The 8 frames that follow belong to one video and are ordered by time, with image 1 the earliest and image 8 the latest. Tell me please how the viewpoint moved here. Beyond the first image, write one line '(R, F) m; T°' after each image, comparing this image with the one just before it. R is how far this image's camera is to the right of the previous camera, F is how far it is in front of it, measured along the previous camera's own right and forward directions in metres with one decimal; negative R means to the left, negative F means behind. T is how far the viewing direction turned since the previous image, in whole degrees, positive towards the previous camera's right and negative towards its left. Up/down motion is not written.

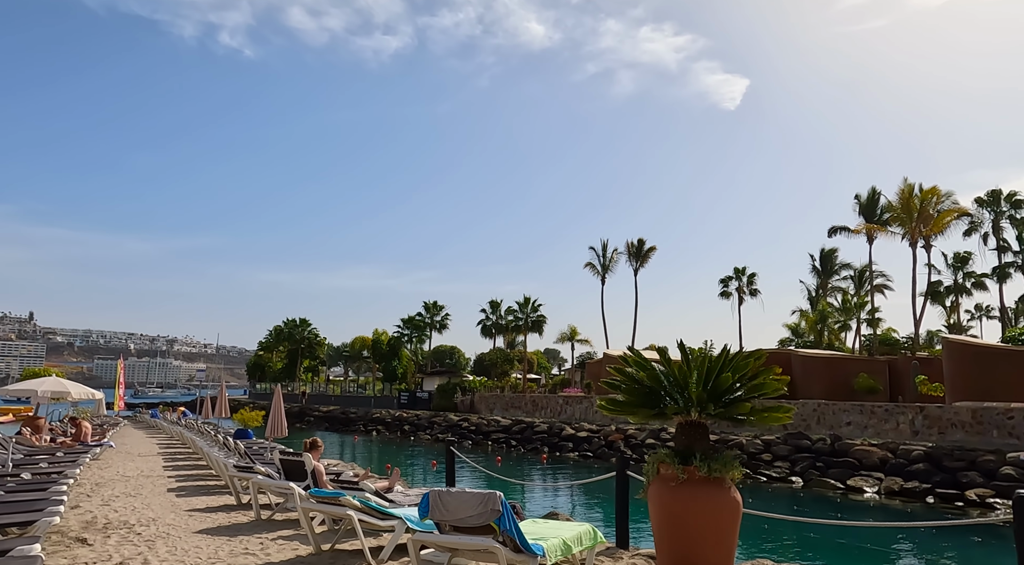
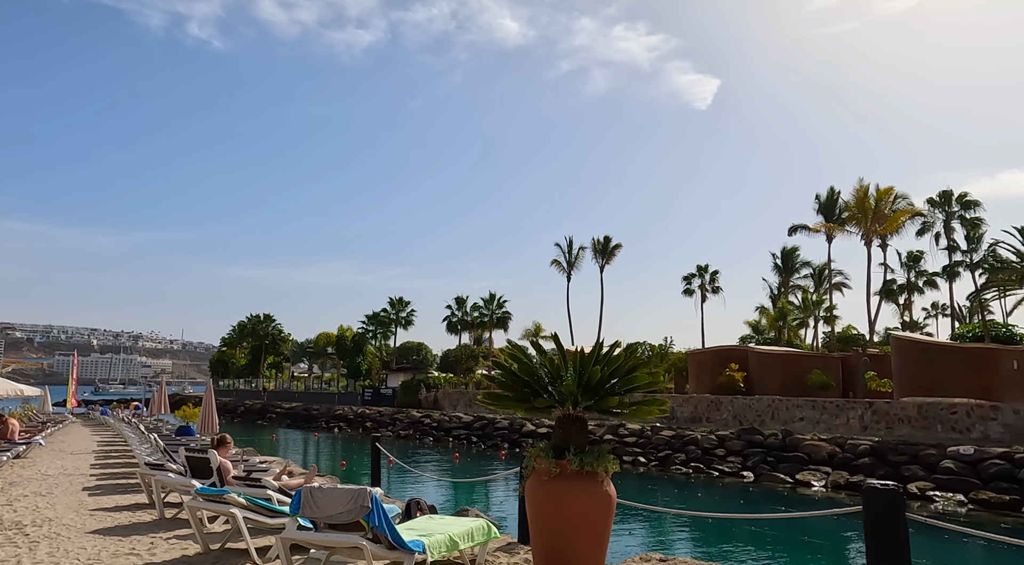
(+0.4, -0.1) m; +2°
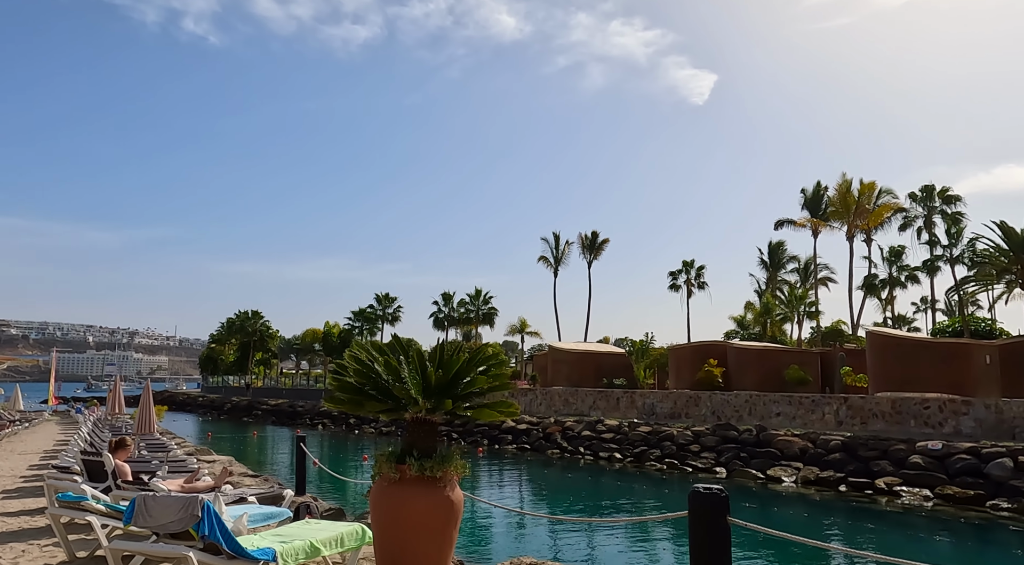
(+0.7, 0.0) m; 0°
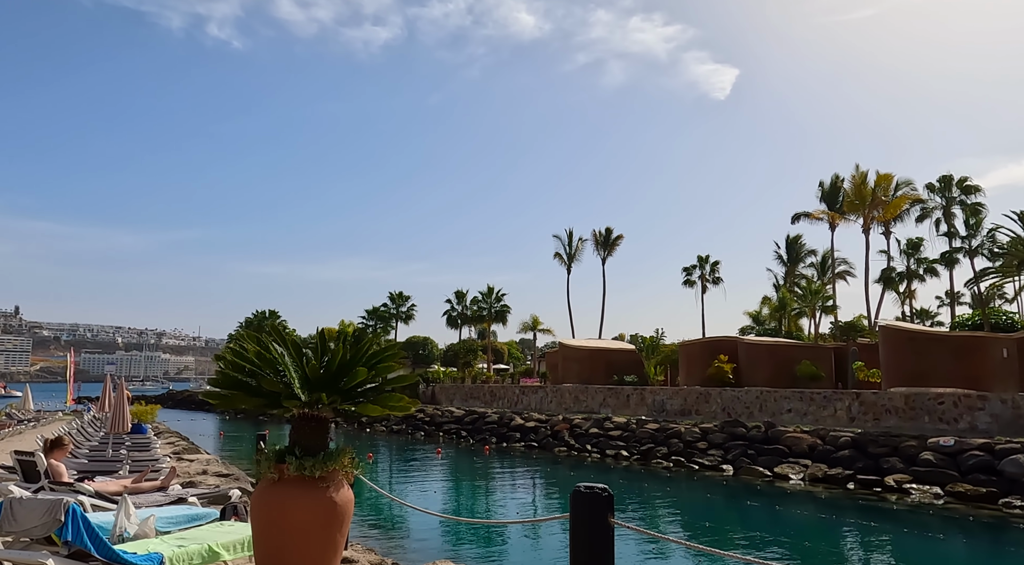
(+0.6, +0.2) m; -2°
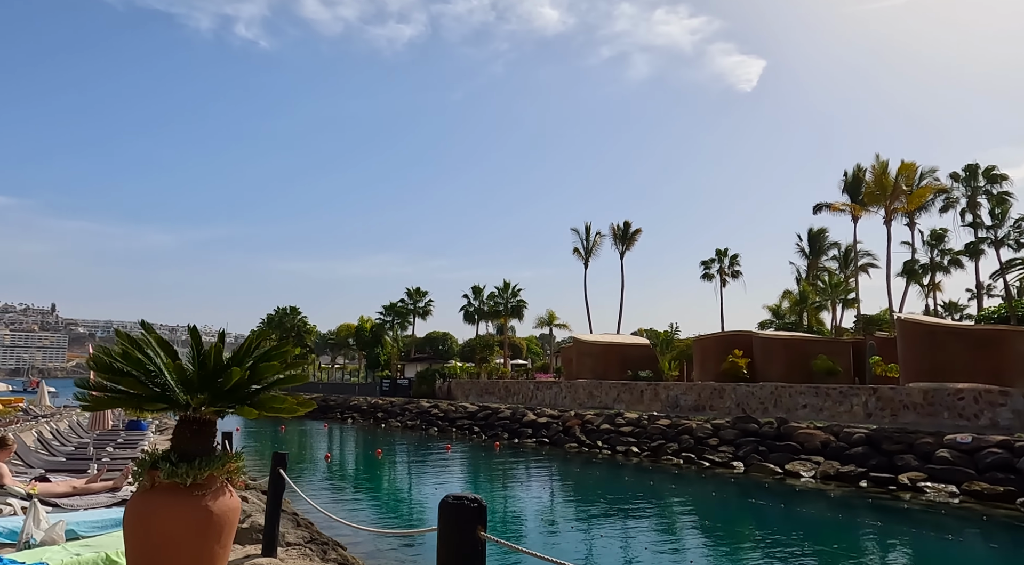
(+0.5, +0.3) m; -2°
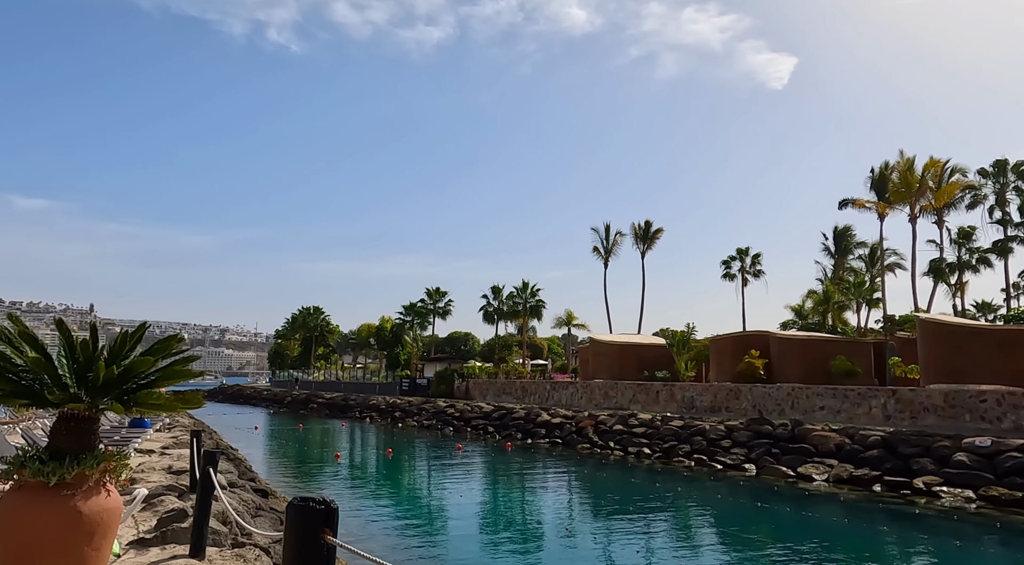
(+0.5, +0.2) m; -2°
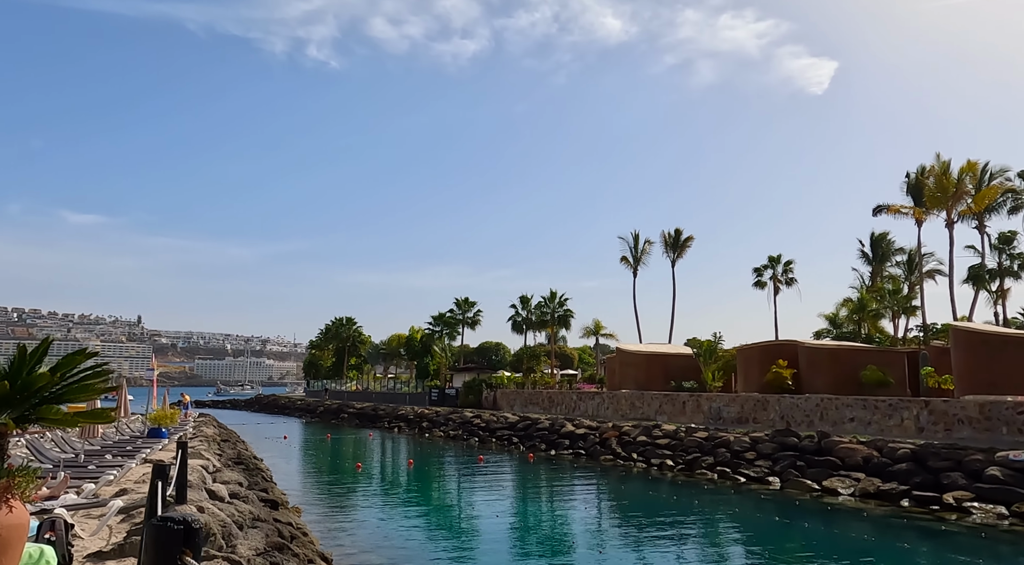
(+0.5, +0.2) m; -3°
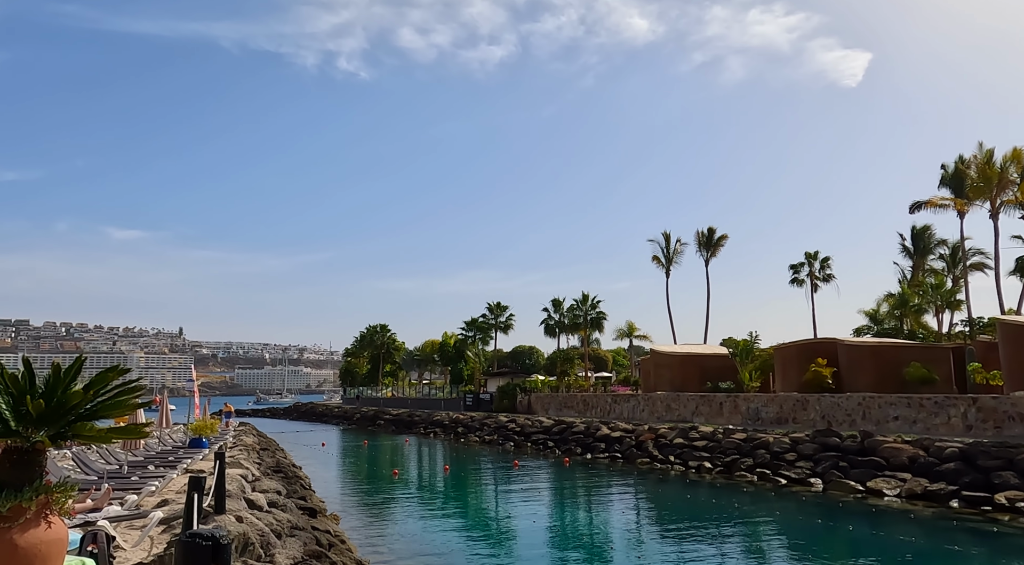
(+0.1, +0.2) m; -2°
